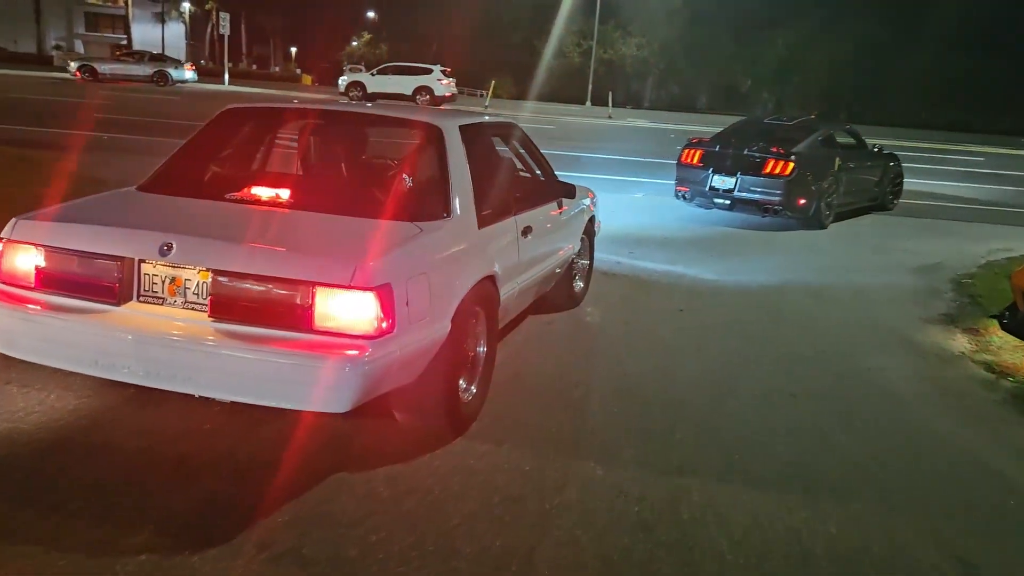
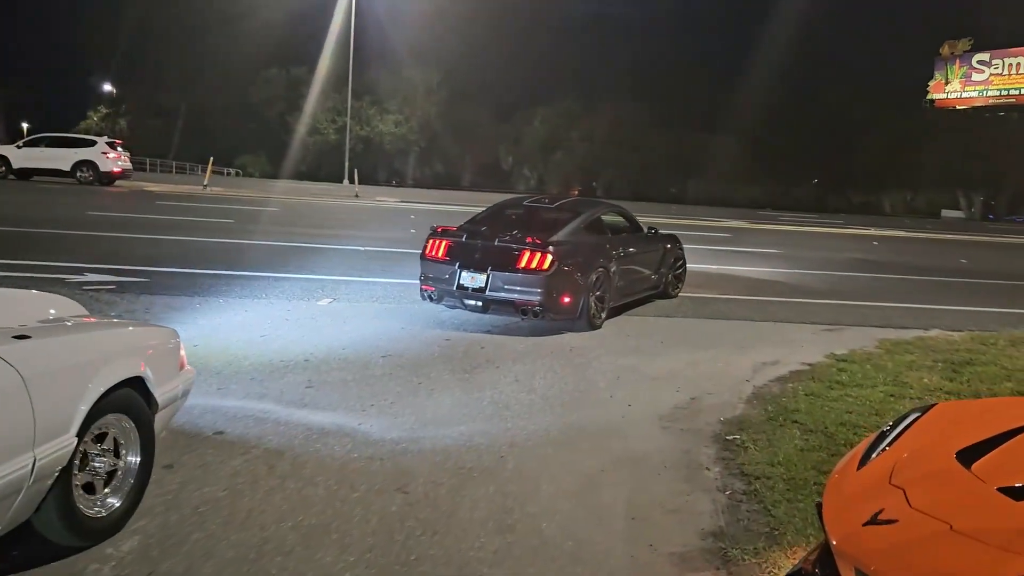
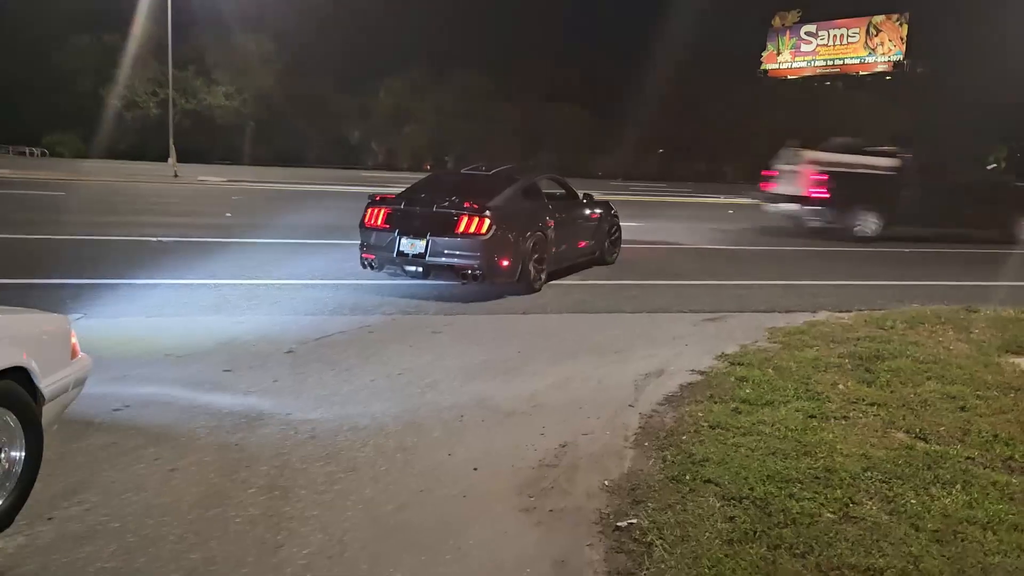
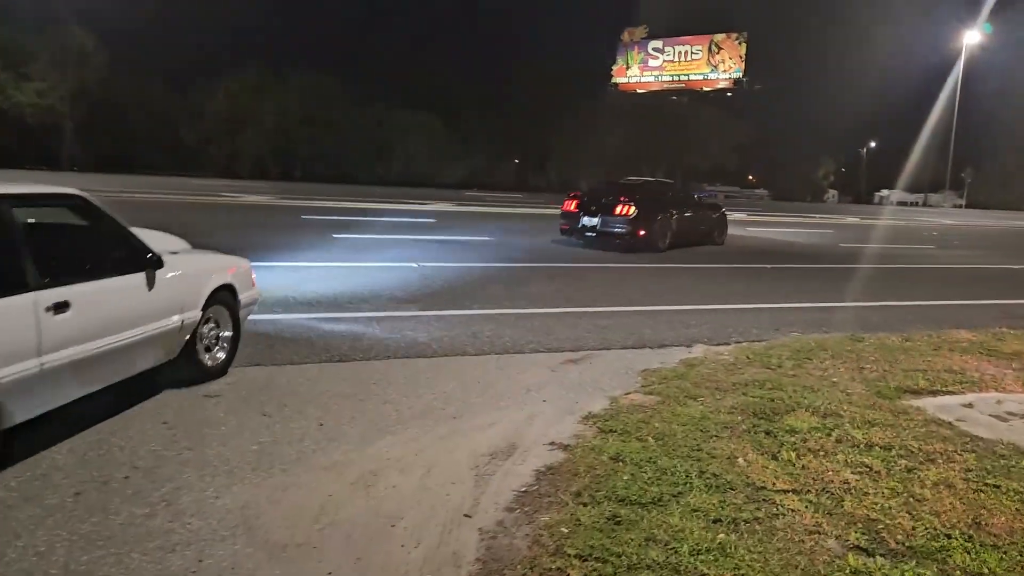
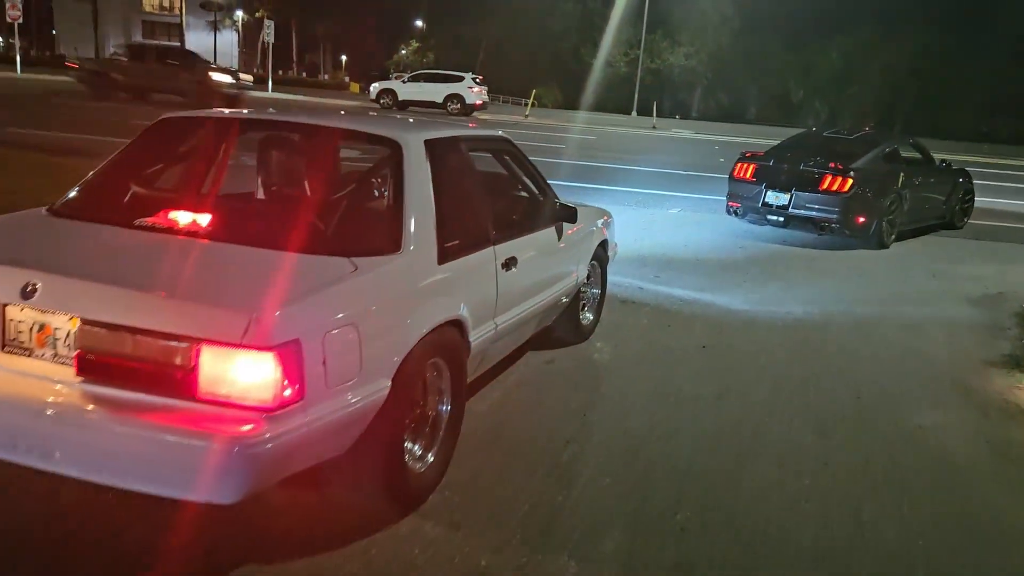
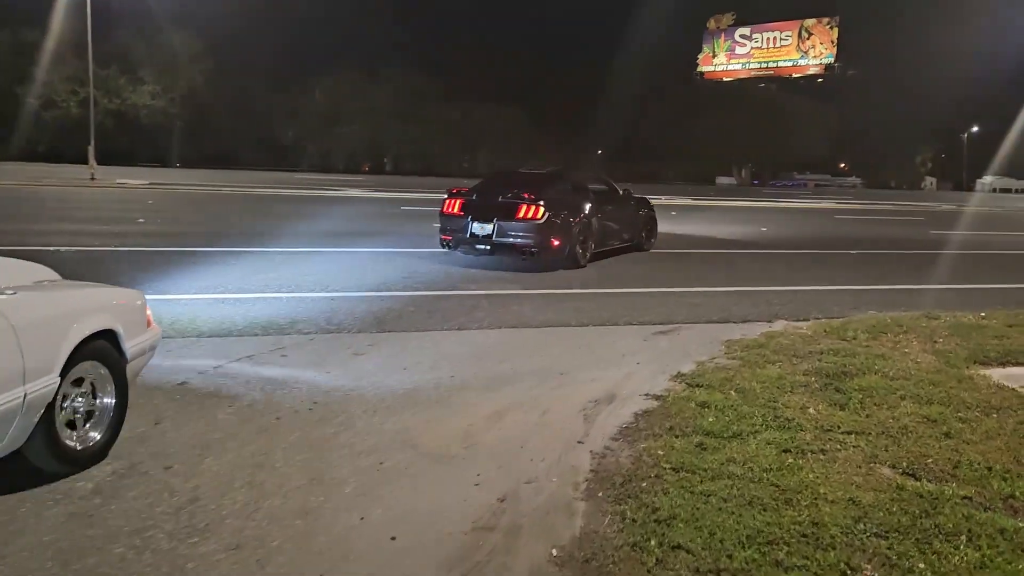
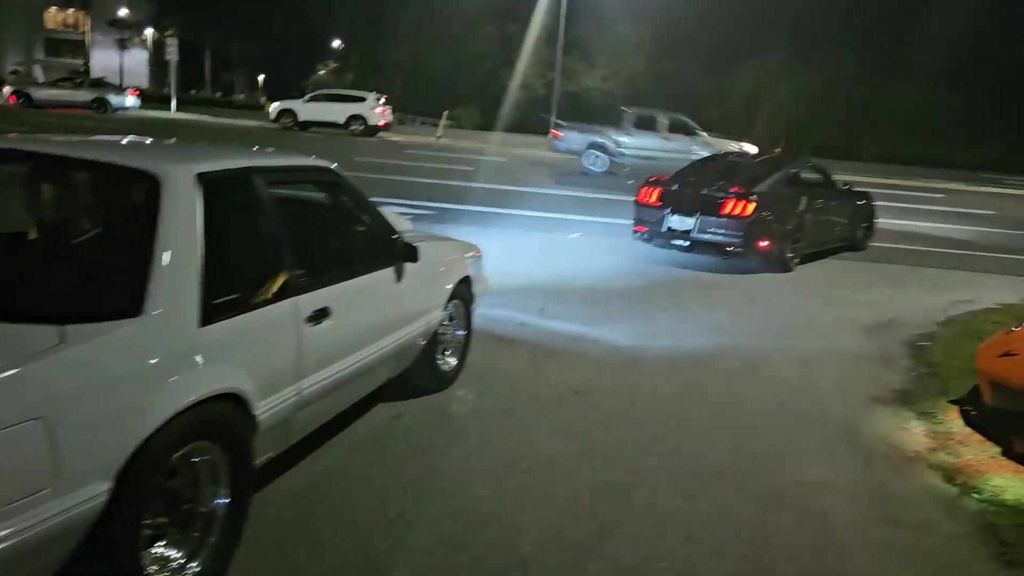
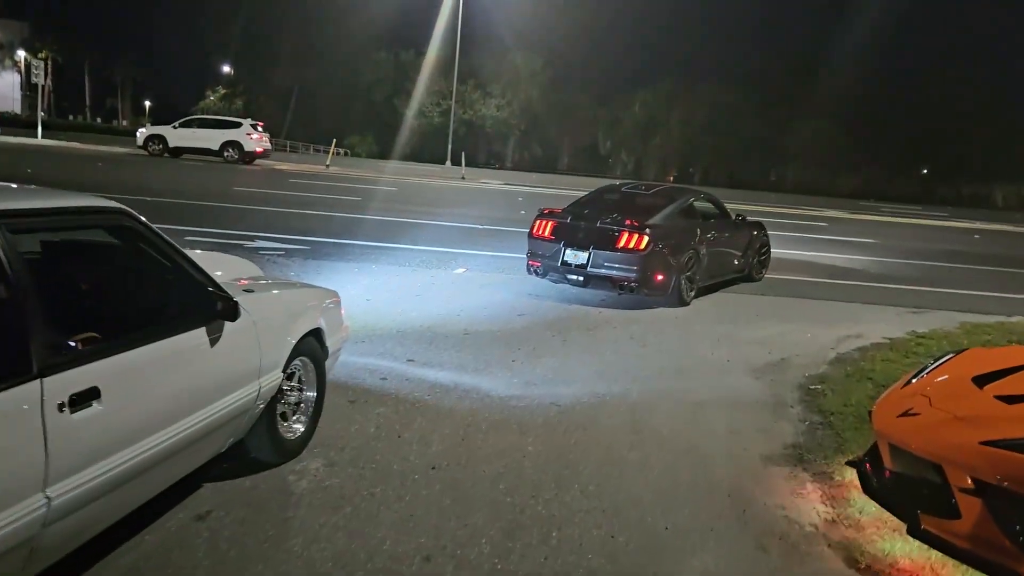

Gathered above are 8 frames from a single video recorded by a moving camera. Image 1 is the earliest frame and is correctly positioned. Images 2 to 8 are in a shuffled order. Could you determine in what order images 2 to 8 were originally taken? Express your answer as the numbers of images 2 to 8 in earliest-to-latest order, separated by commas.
5, 7, 8, 2, 3, 6, 4
